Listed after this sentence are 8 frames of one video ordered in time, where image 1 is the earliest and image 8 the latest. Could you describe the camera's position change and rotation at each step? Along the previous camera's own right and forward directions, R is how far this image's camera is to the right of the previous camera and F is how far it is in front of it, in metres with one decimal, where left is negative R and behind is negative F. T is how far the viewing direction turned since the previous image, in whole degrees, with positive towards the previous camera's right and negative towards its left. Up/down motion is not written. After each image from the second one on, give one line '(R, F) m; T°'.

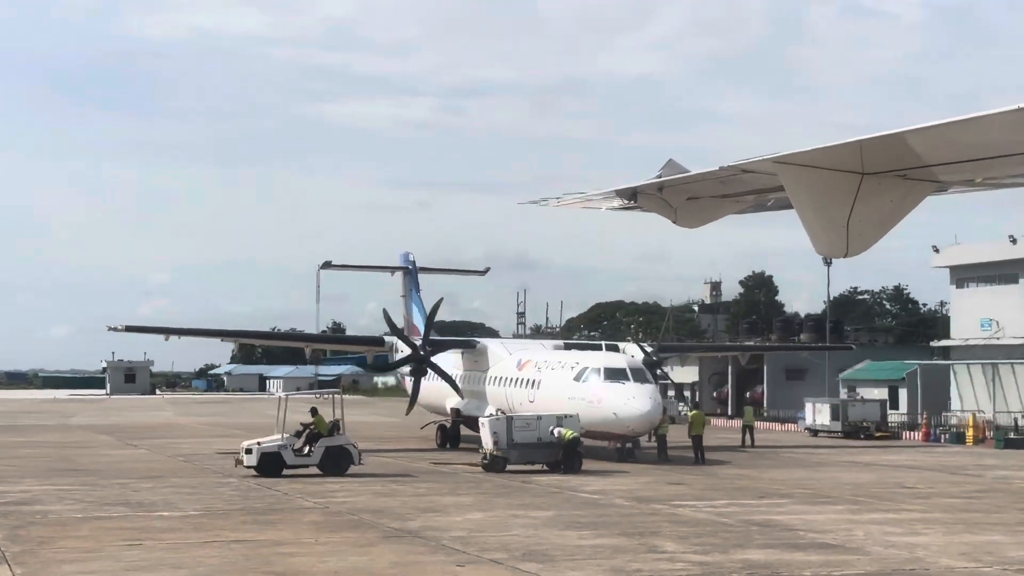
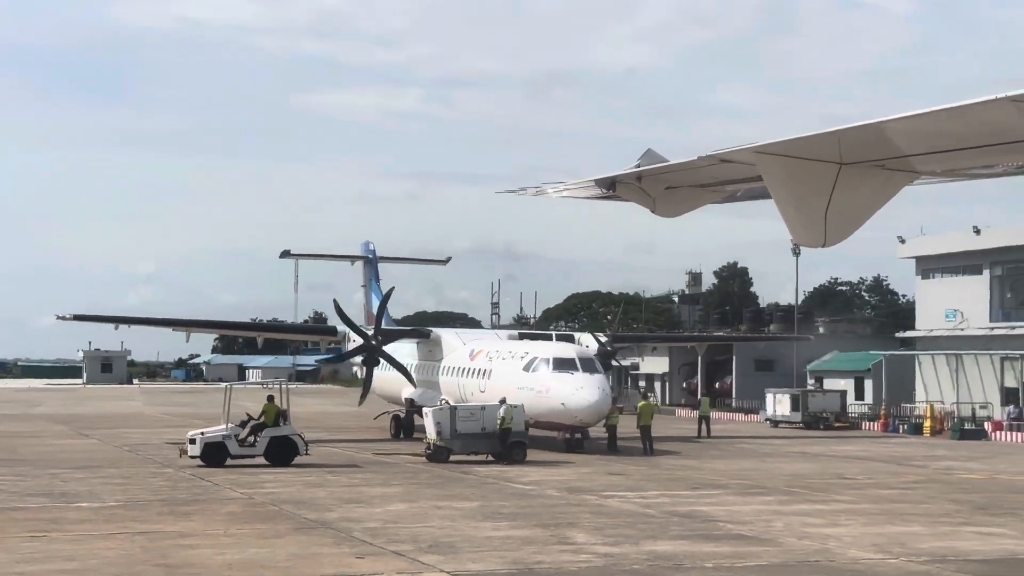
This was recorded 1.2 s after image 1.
(+0.6, +0.1) m; +1°
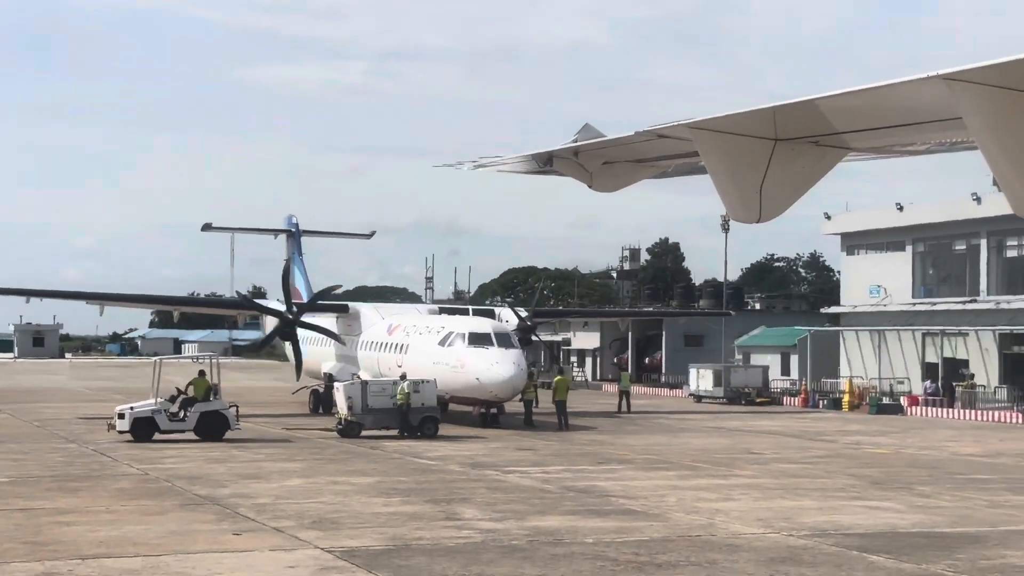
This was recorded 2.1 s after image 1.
(+0.4, +0.1) m; +2°
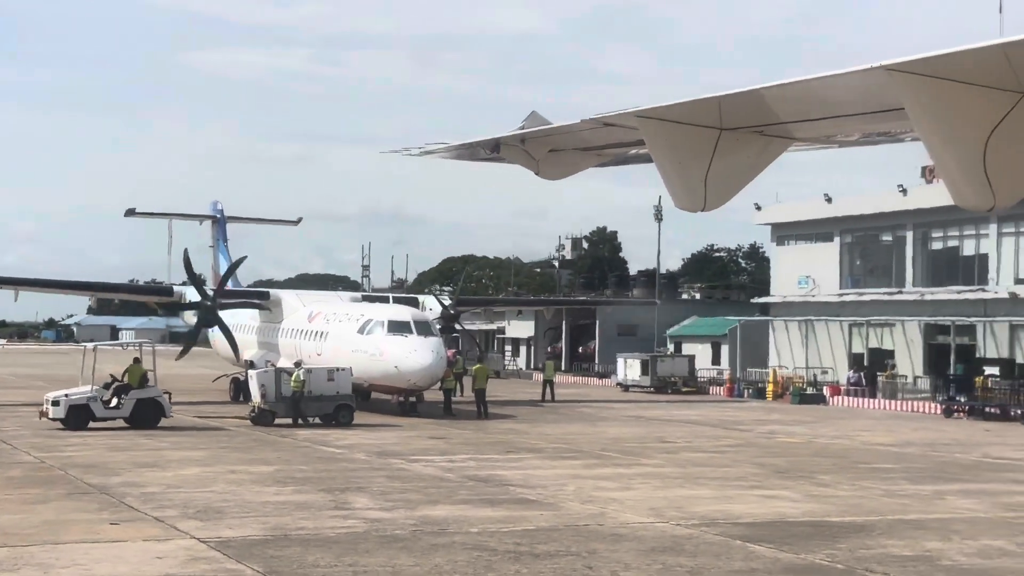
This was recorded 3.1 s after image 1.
(+0.4, +0.1) m; +2°
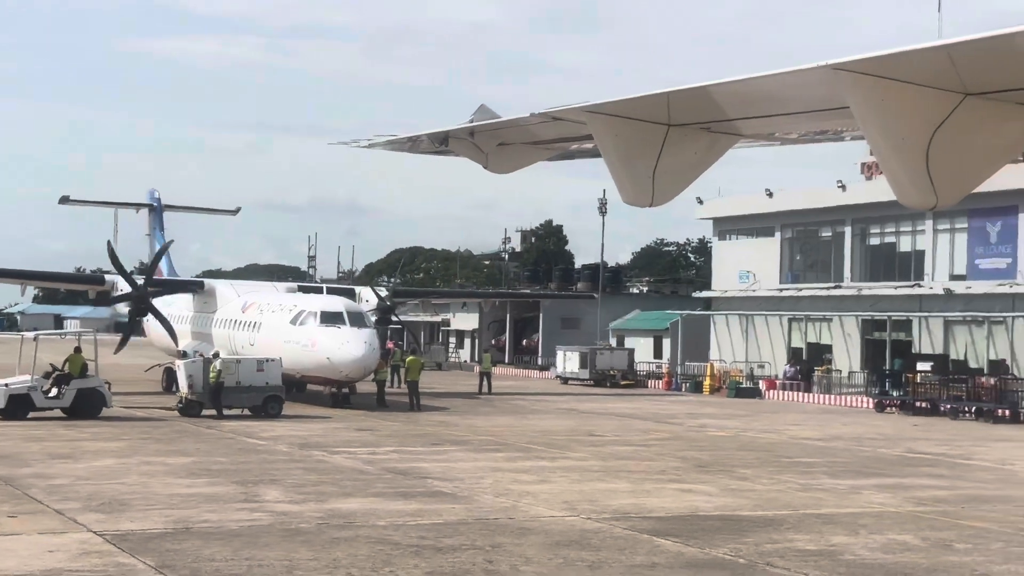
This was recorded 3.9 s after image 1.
(+0.3, +0.1) m; +2°
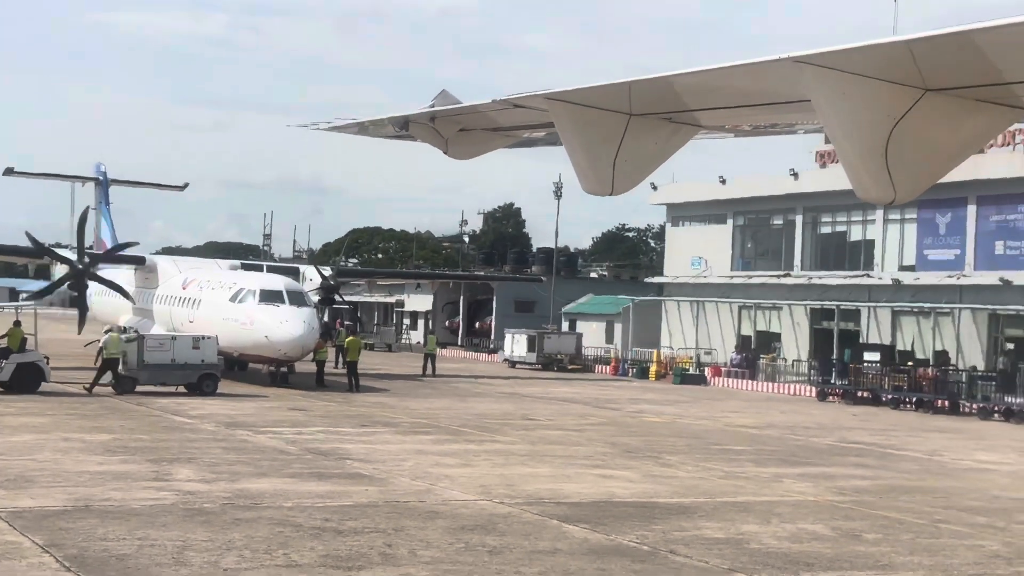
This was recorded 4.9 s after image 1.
(+0.3, +0.1) m; +2°
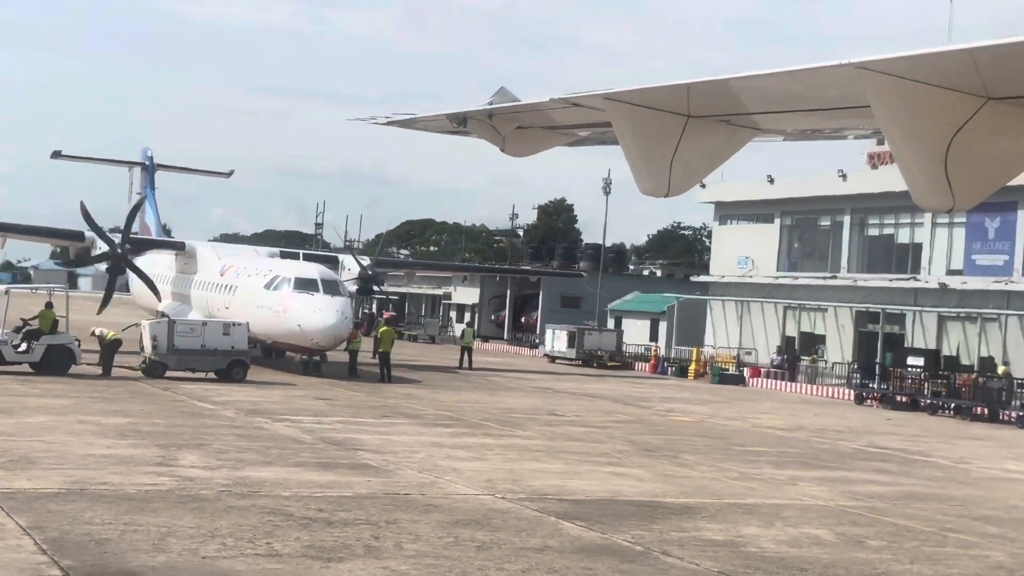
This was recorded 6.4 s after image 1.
(+0.3, +0.1) m; -2°
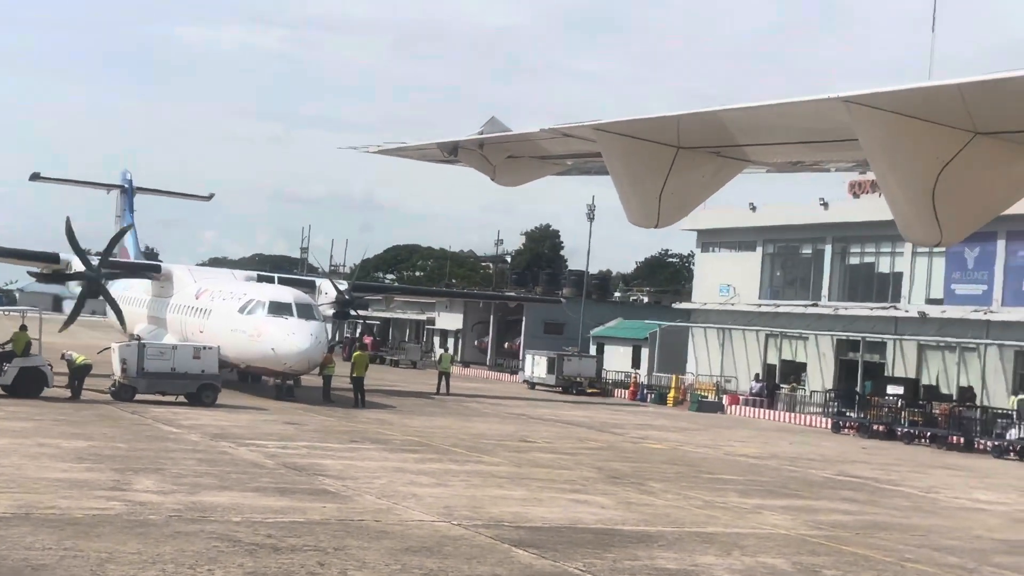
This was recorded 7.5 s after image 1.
(+0.2, +0.1) m; 0°
